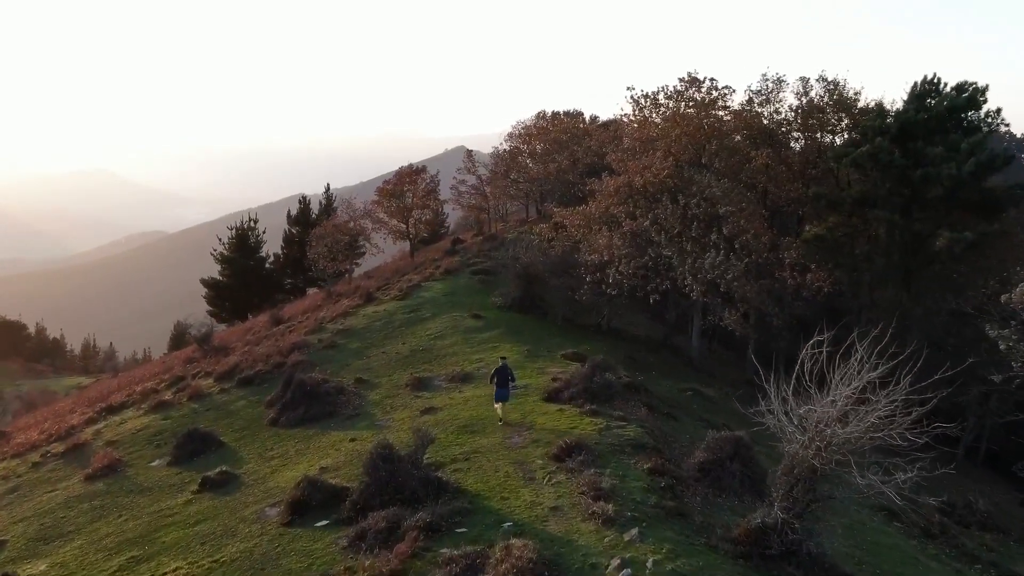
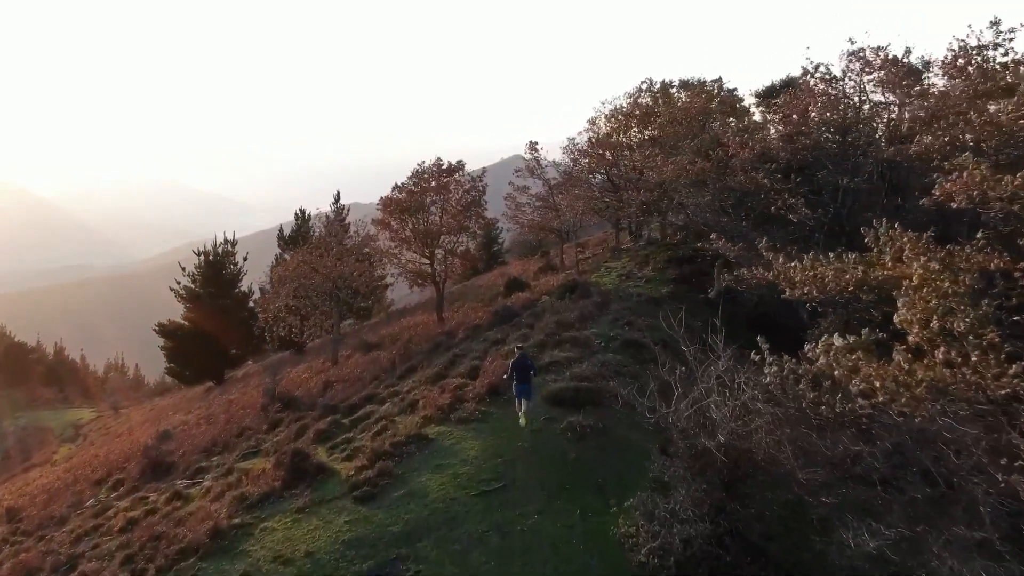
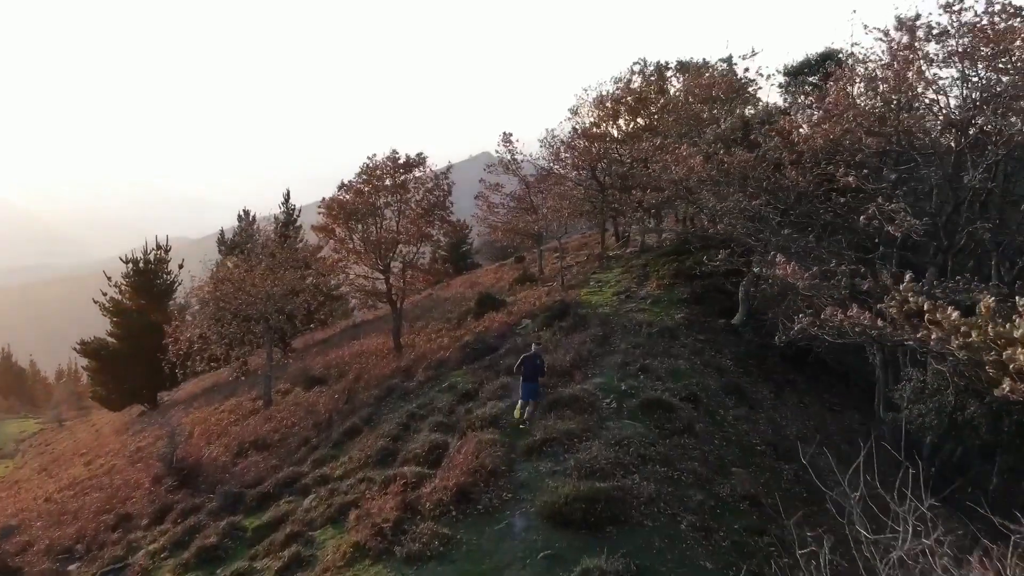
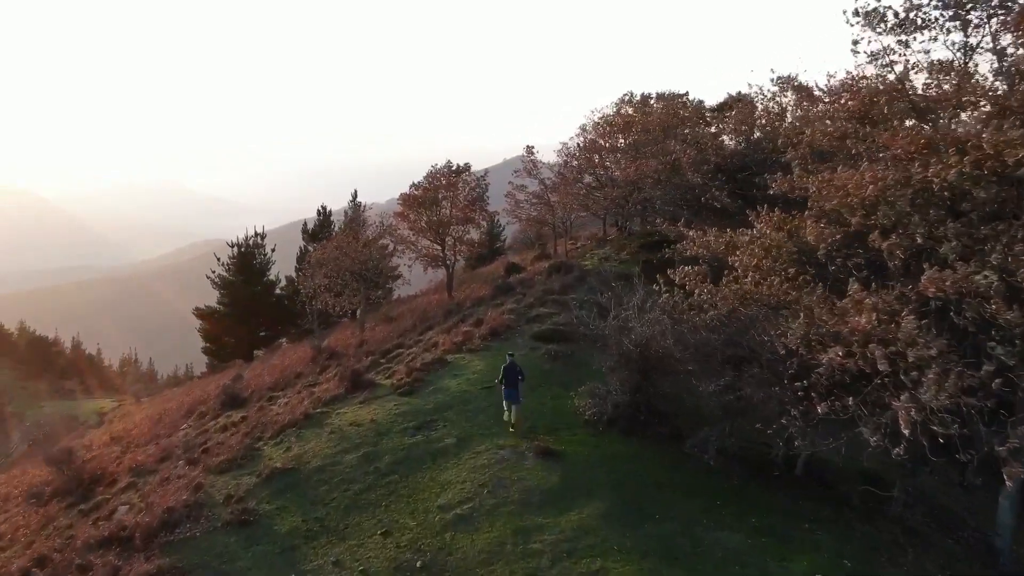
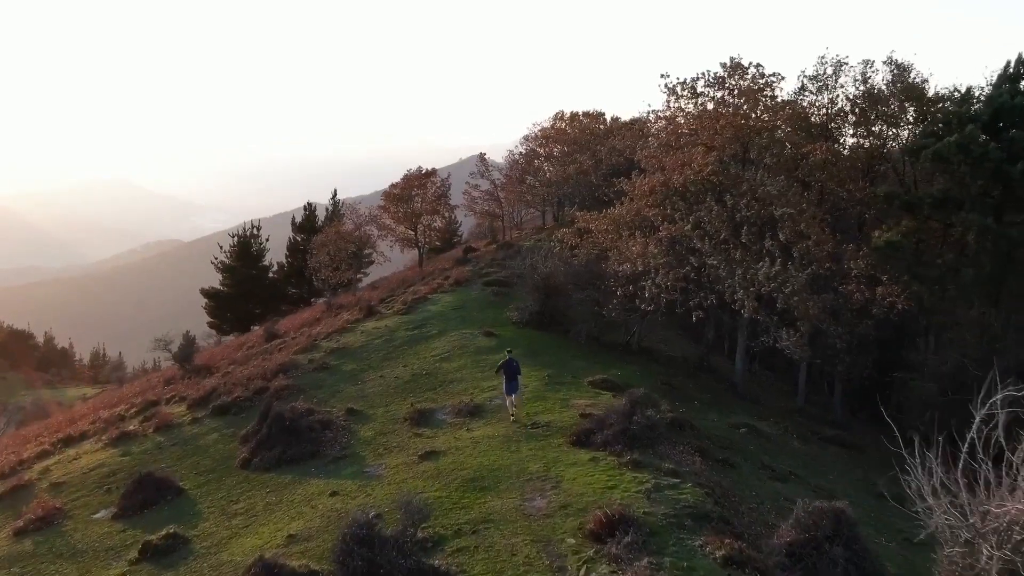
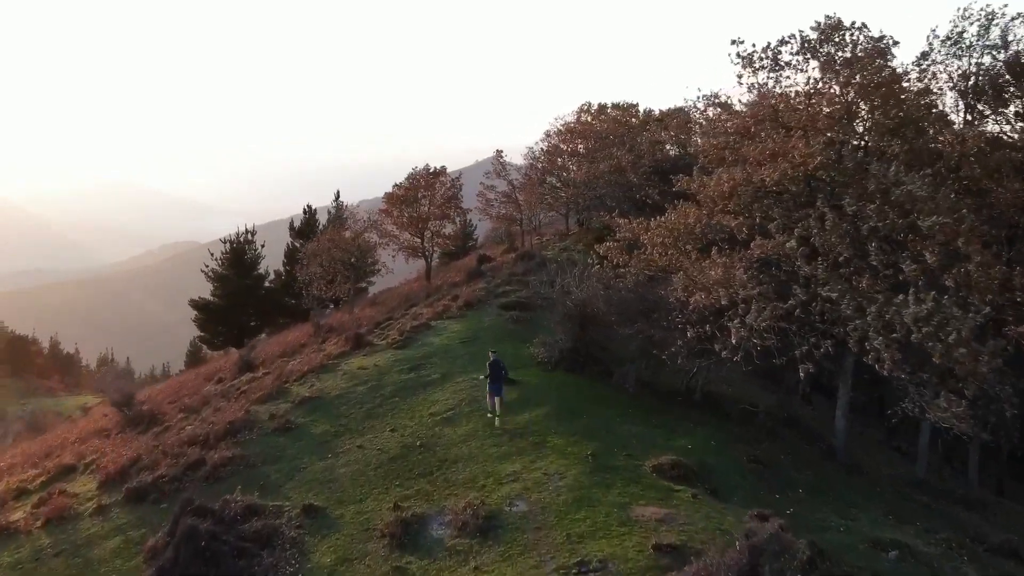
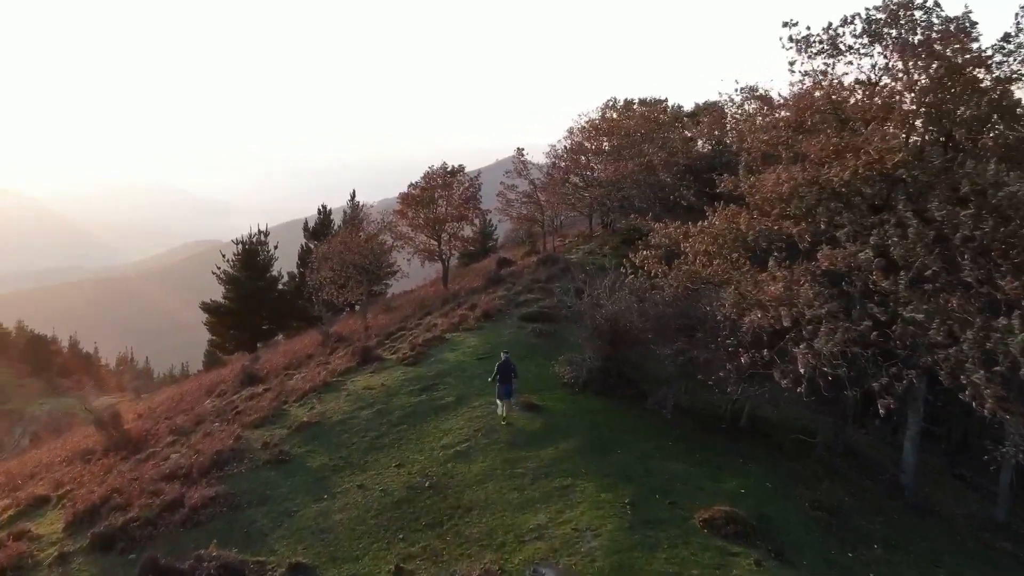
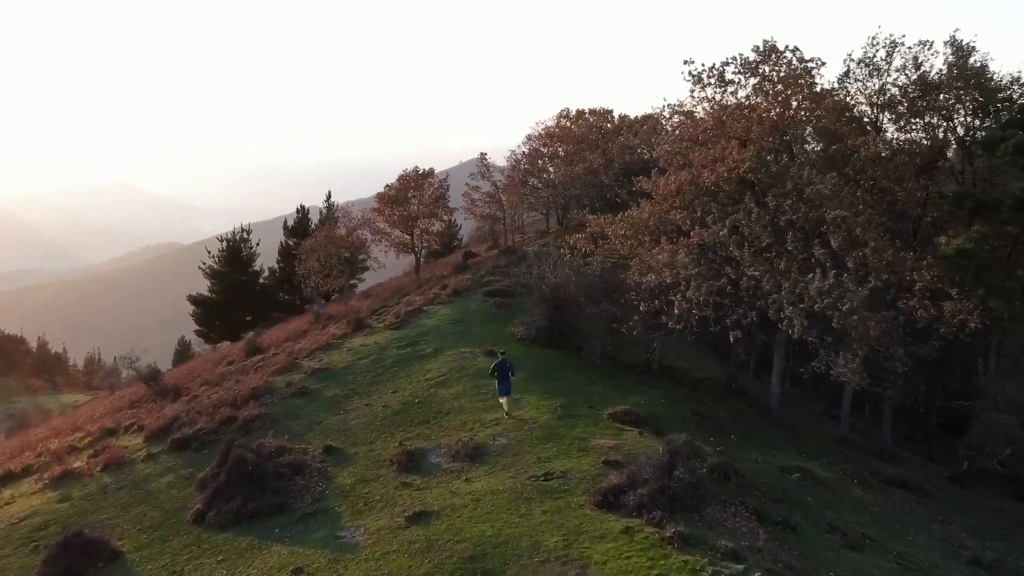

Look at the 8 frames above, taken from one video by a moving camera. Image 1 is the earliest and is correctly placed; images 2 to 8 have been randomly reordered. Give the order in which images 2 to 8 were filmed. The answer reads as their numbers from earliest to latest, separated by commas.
5, 8, 6, 7, 4, 2, 3
